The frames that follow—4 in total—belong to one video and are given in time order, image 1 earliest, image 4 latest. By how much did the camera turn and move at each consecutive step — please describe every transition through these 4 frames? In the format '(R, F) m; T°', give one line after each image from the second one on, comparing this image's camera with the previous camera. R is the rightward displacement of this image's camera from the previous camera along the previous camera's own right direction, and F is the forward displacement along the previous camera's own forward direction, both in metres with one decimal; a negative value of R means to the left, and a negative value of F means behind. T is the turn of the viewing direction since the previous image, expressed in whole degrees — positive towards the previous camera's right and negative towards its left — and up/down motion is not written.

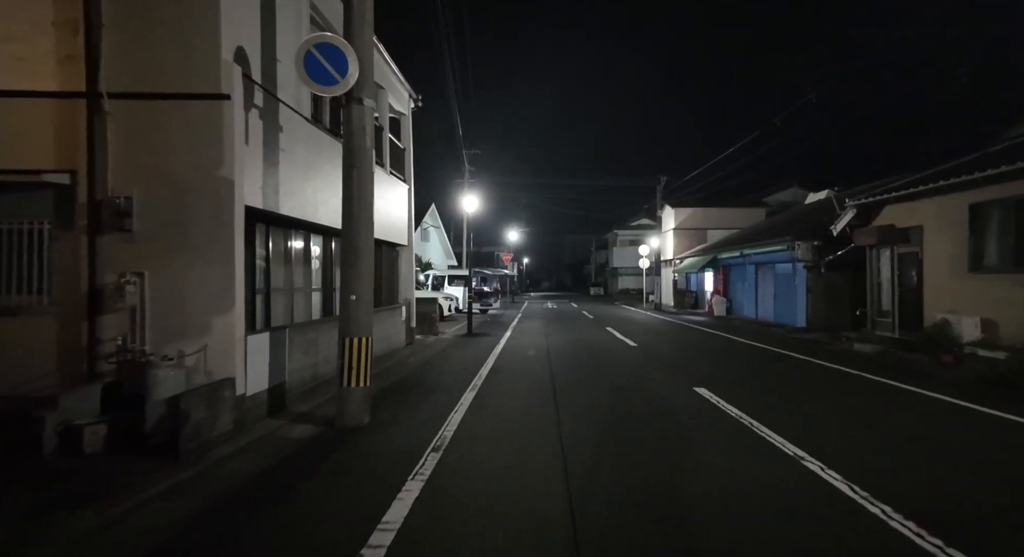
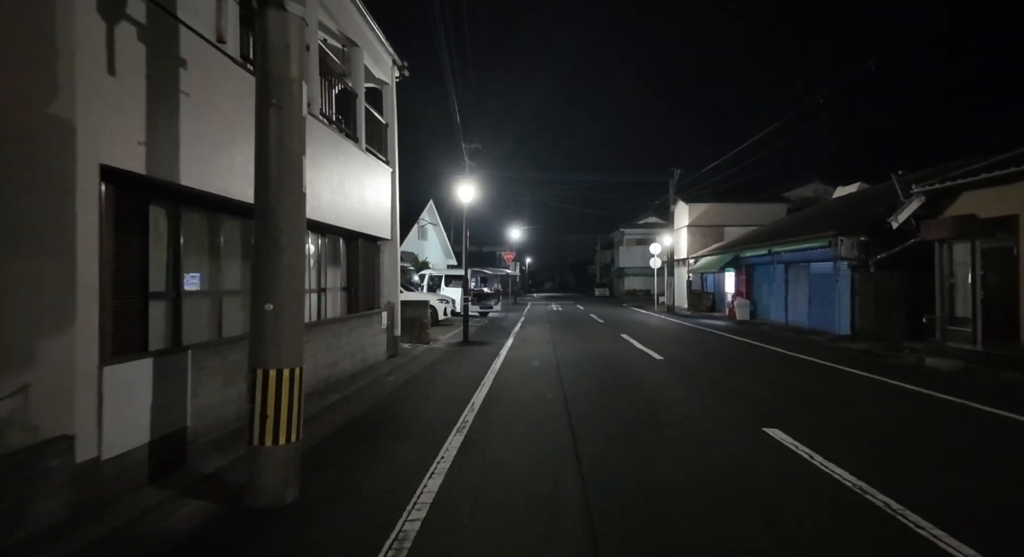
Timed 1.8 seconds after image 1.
(0.0, +2.1) m; 0°
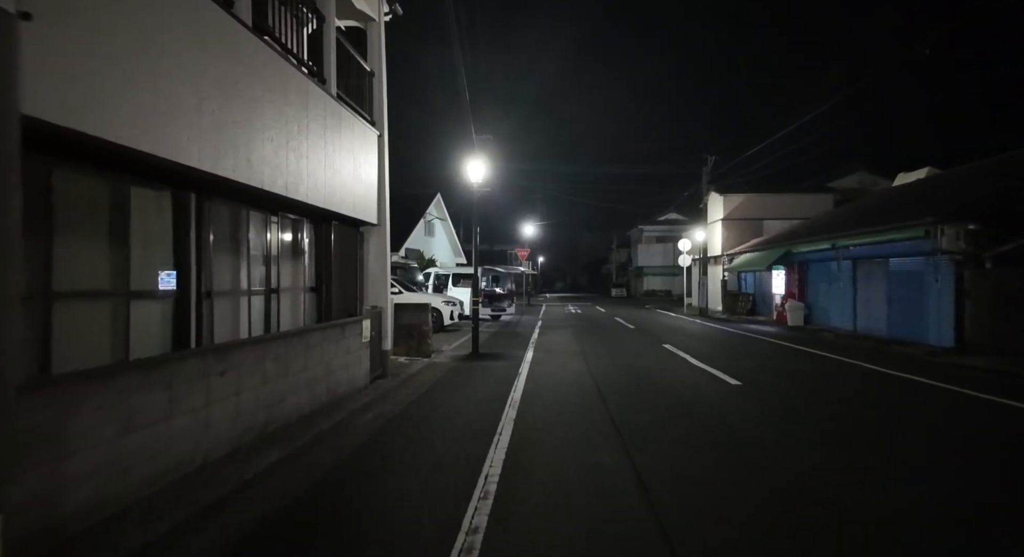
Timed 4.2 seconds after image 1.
(-0.3, +2.8) m; -1°
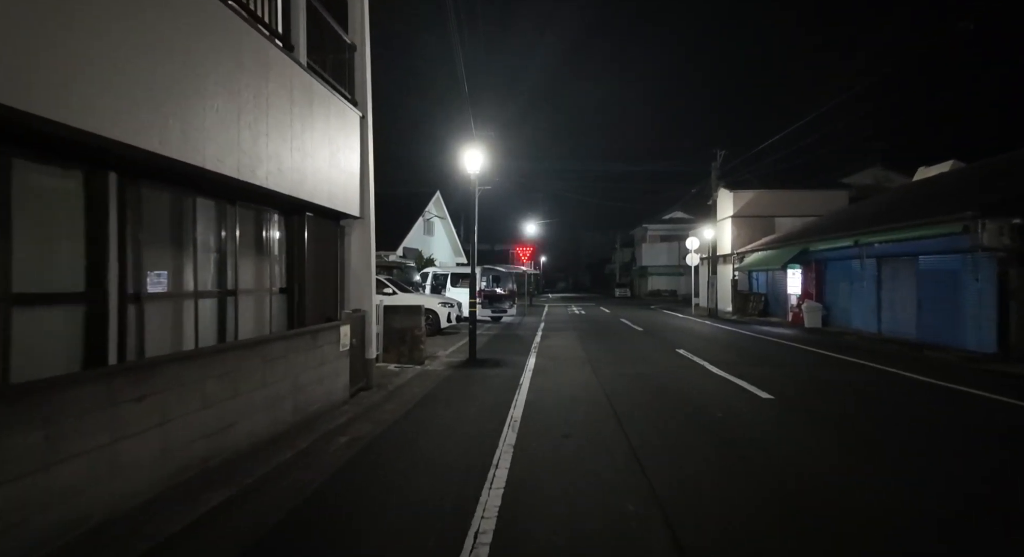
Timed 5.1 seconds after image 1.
(0.0, +1.0) m; 0°
